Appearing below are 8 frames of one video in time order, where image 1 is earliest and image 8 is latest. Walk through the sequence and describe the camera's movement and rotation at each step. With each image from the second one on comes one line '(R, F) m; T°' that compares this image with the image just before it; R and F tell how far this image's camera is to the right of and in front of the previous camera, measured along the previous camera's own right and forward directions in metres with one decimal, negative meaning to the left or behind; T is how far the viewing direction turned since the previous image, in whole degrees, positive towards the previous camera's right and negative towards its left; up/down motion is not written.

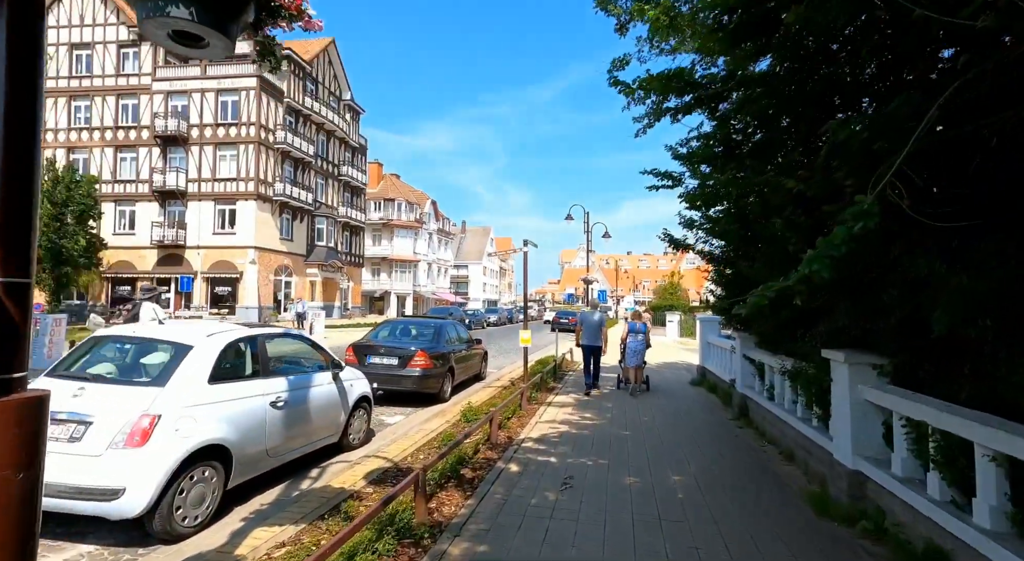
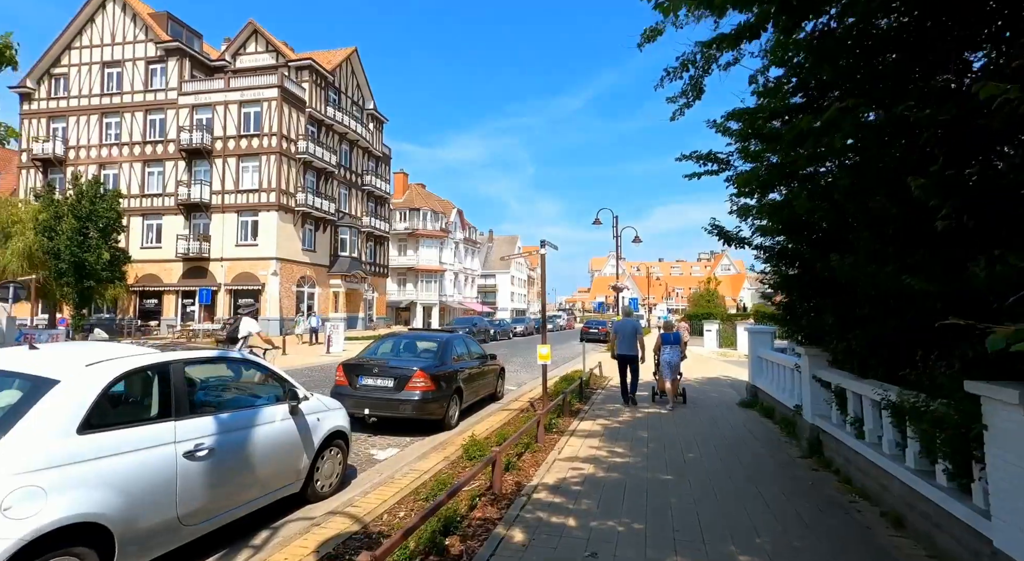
(+0.2, +1.3) m; -3°
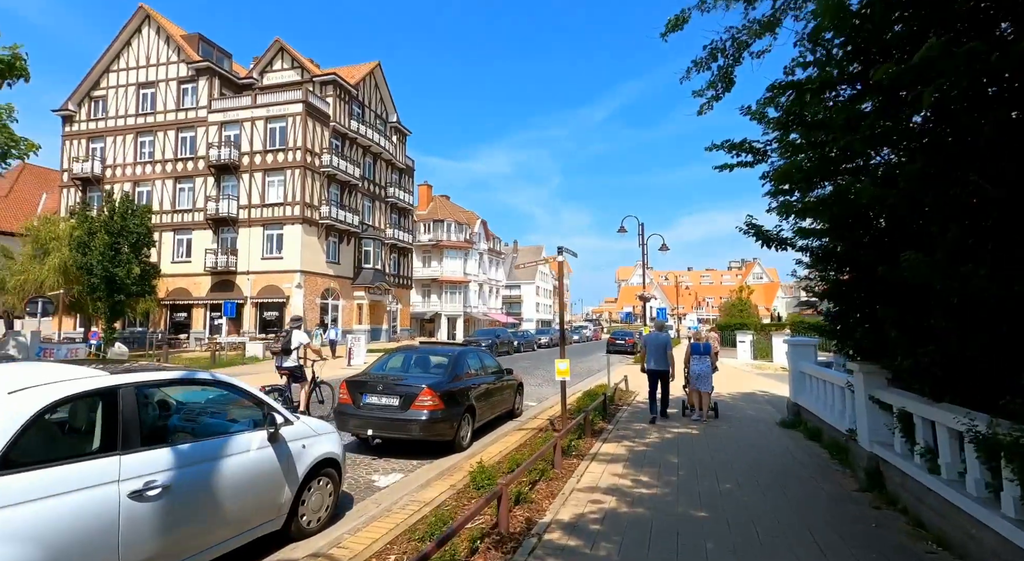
(+0.2, +0.6) m; -3°
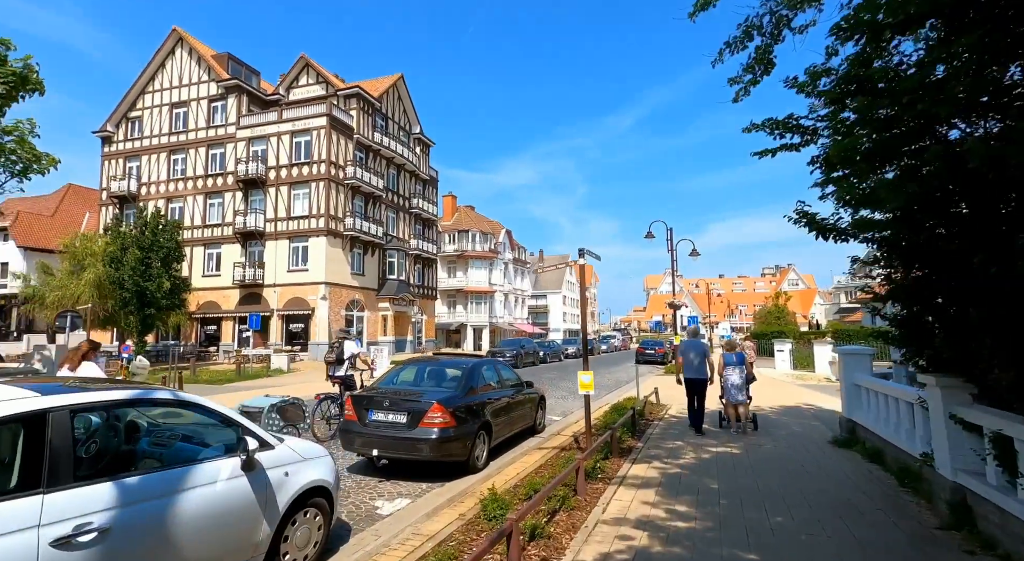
(+0.1, +0.6) m; -3°
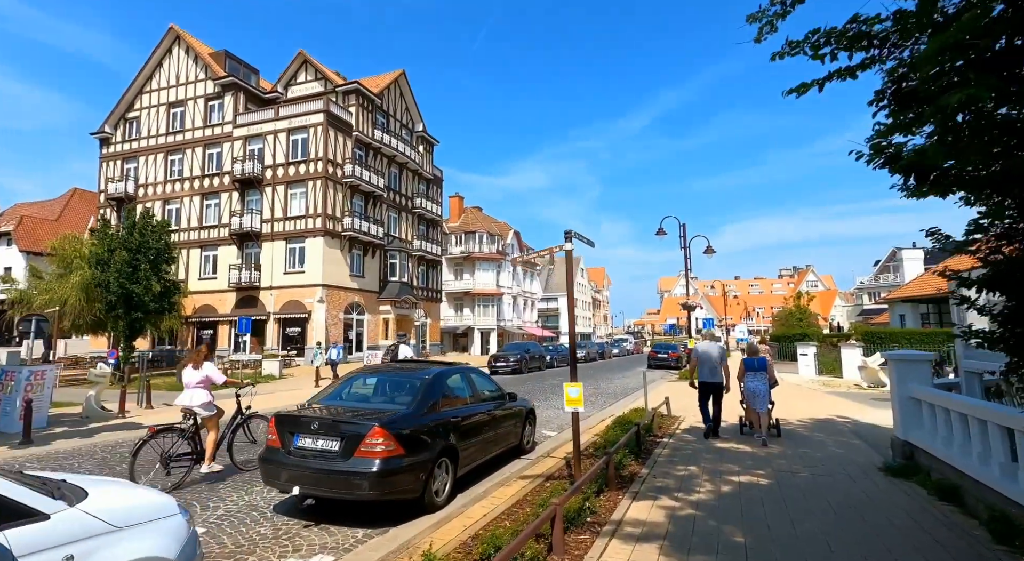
(+0.5, +1.4) m; -1°
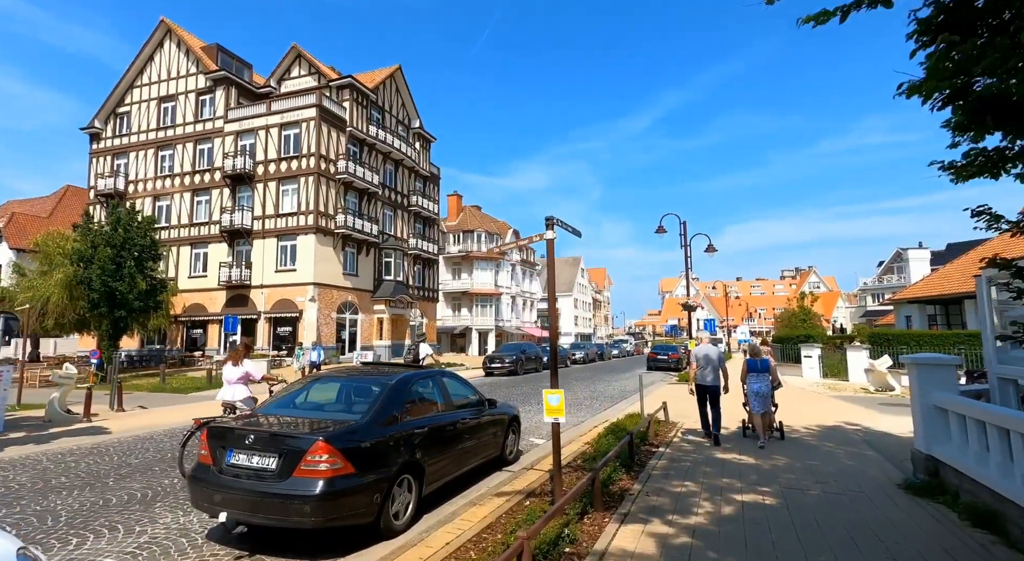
(+0.3, +0.7) m; 0°
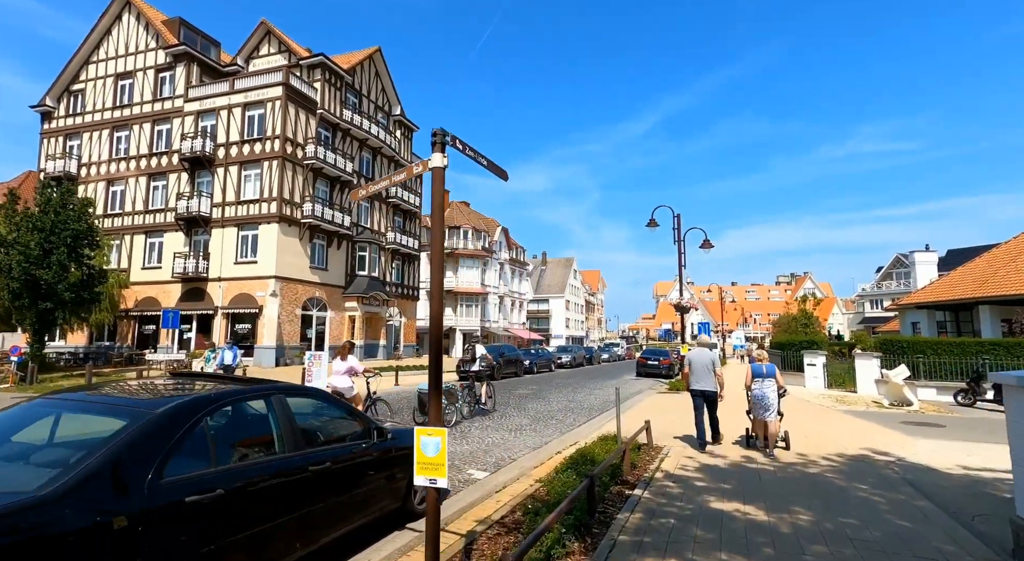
(+0.8, +2.2) m; 0°
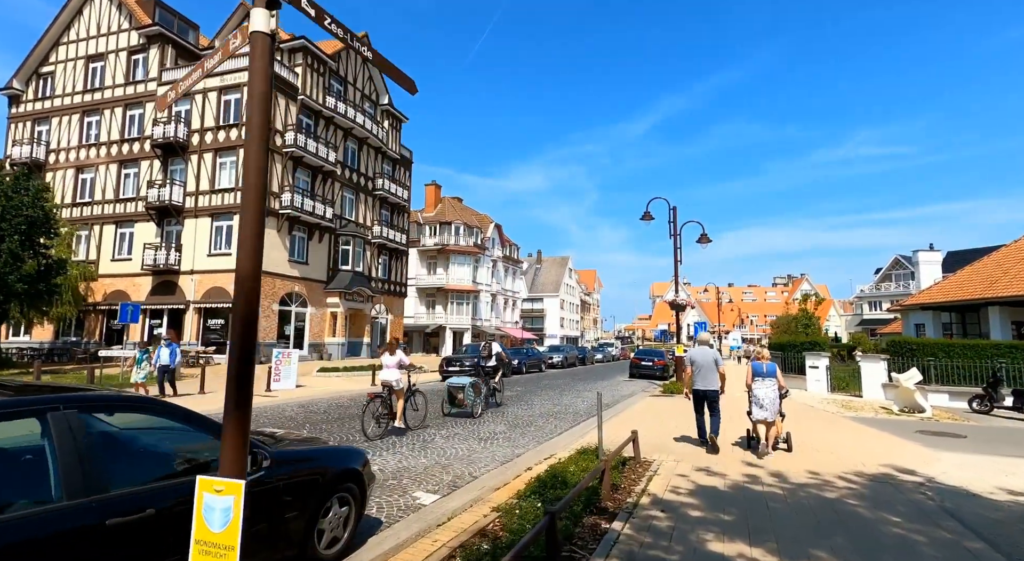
(+0.4, +1.2) m; 0°
